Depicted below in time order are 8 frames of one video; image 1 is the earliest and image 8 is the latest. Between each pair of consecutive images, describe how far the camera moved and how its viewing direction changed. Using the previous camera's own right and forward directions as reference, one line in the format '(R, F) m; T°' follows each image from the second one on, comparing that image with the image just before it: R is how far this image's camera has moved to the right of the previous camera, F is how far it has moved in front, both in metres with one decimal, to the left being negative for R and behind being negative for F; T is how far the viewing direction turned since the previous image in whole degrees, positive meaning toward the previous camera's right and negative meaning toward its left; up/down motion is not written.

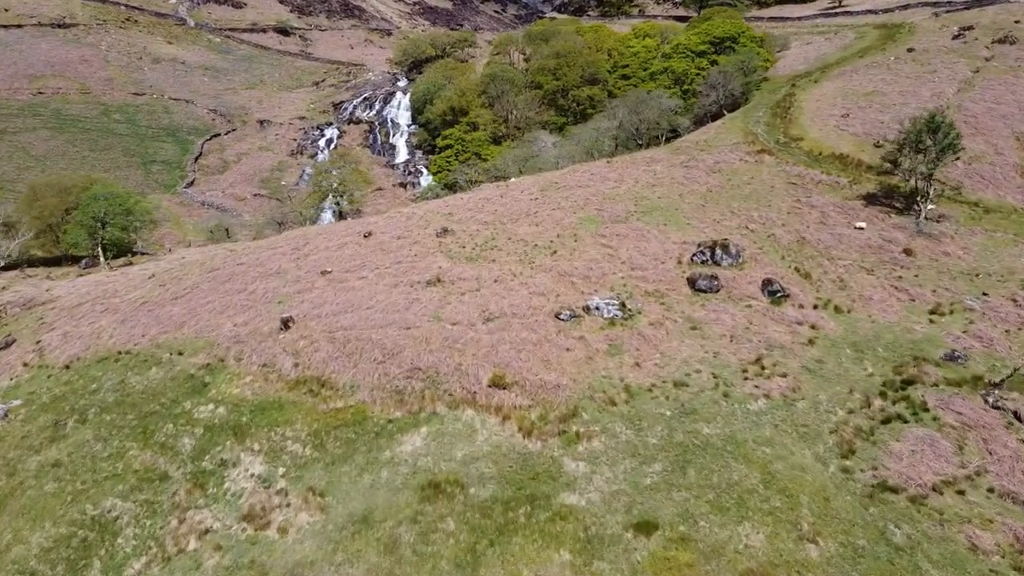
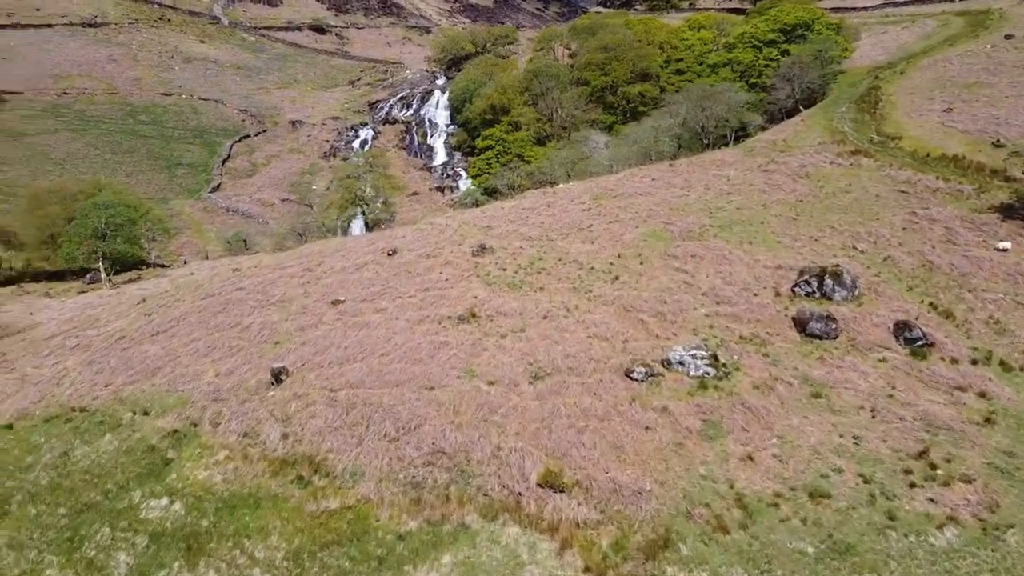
(-0.4, +5.7) m; -3°
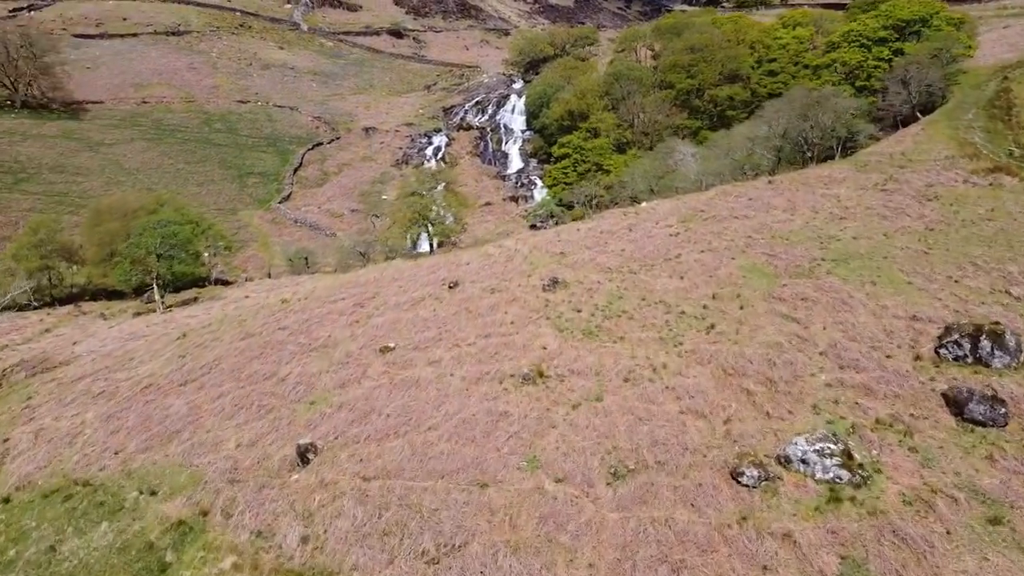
(0.0, +3.7) m; -5°
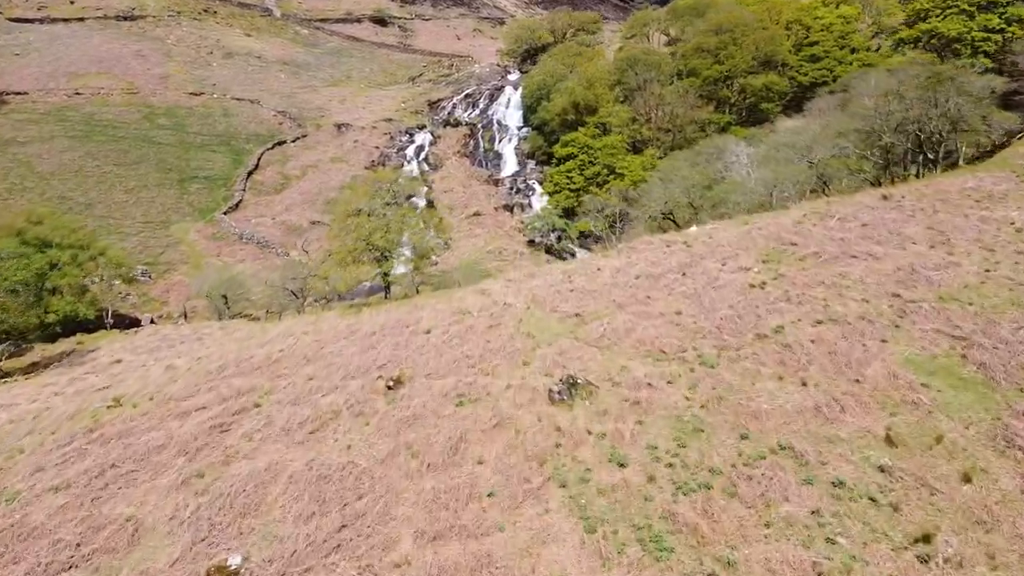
(+0.3, +11.9) m; 0°
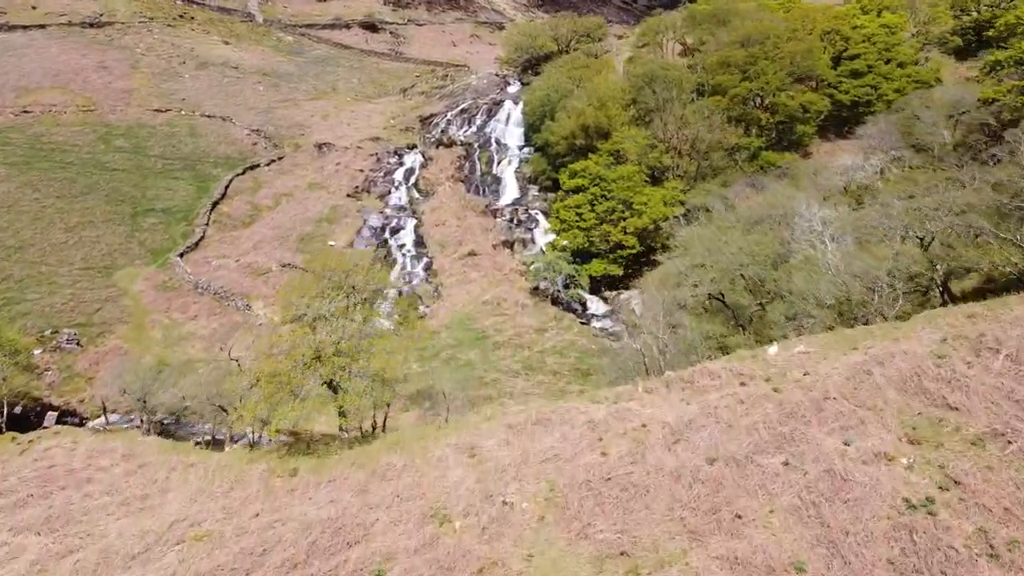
(-0.1, +7.8) m; 0°
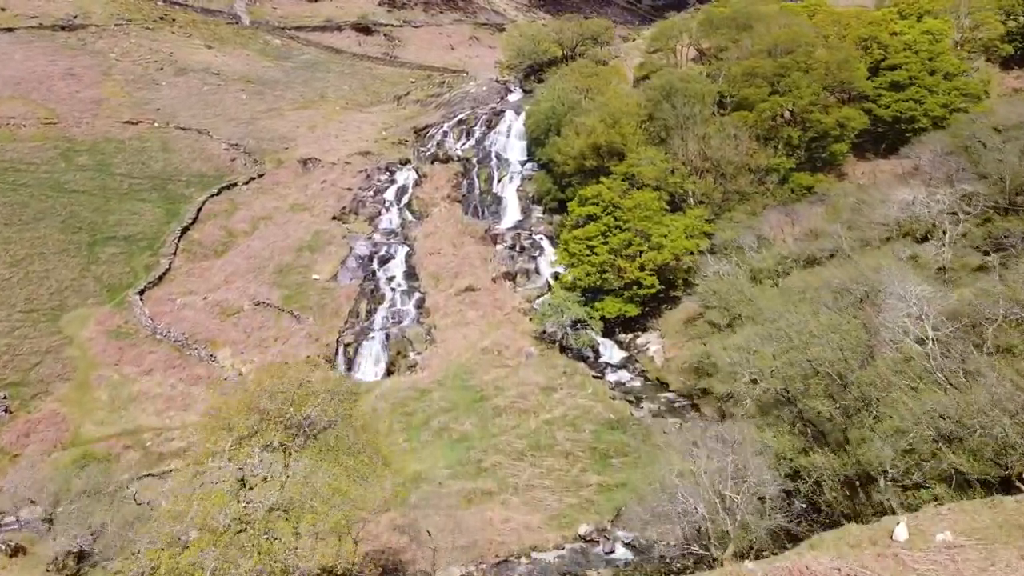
(-0.2, +5.7) m; 0°
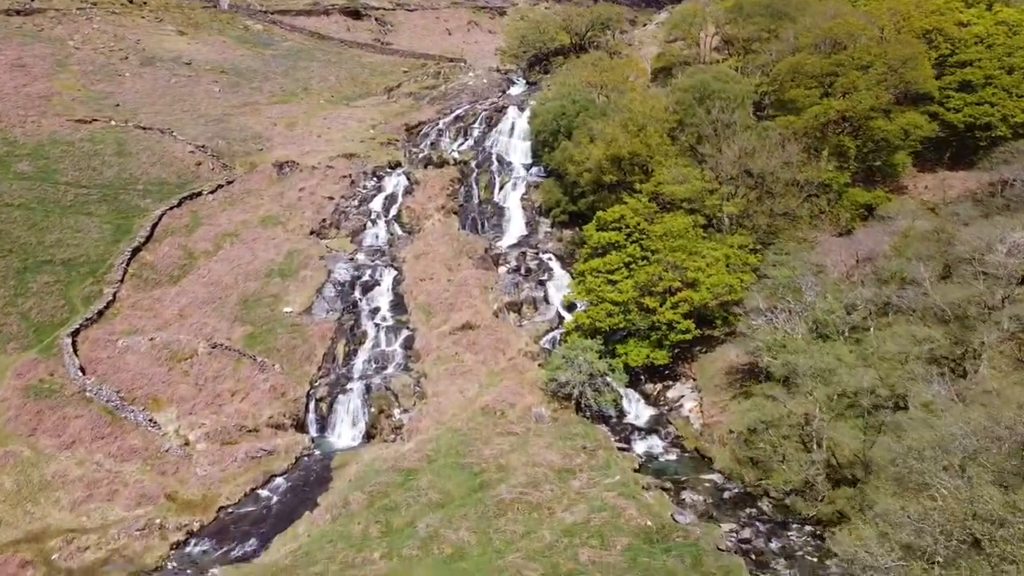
(-0.3, +7.3) m; 0°
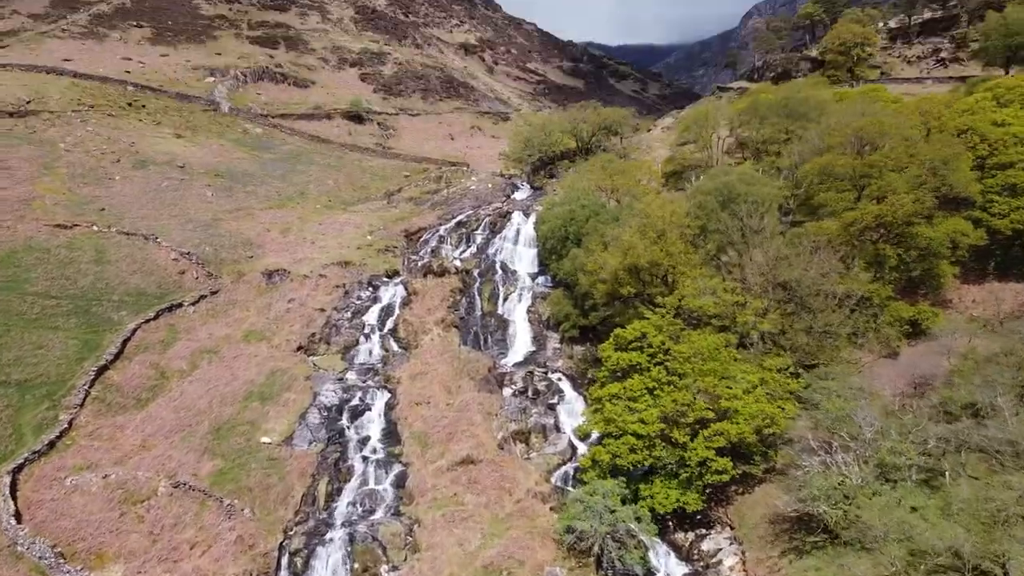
(-0.3, +4.4) m; 0°
